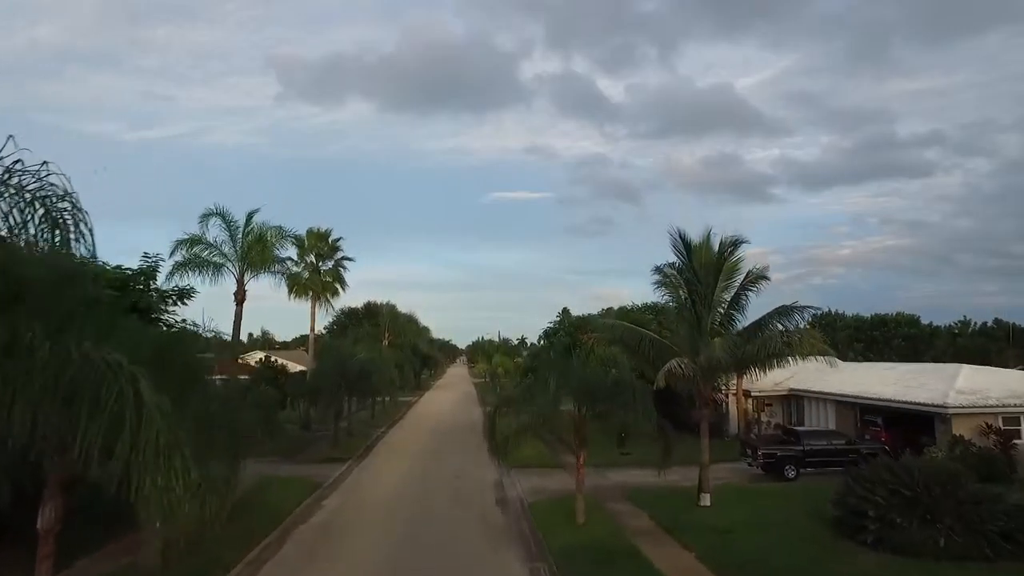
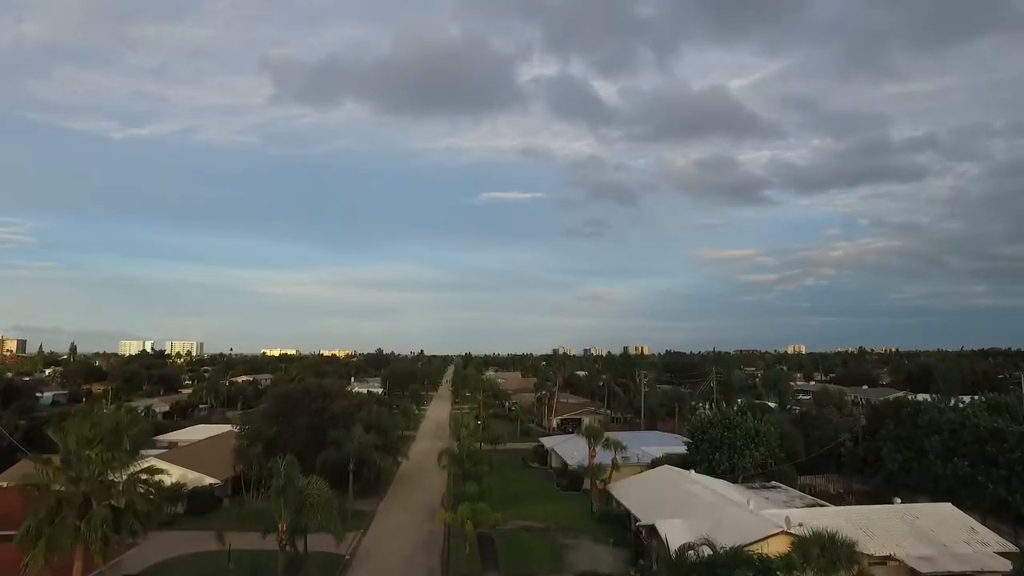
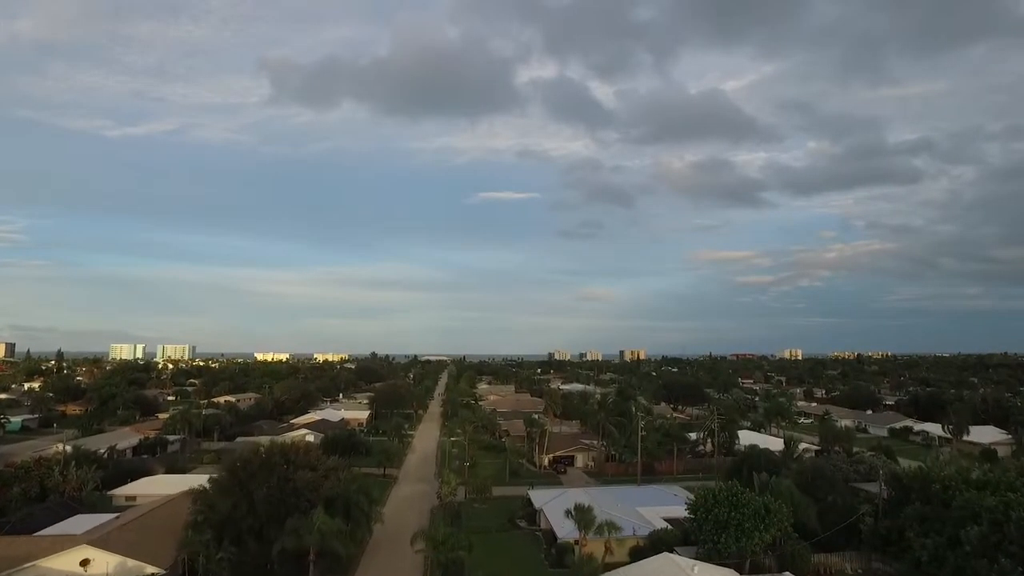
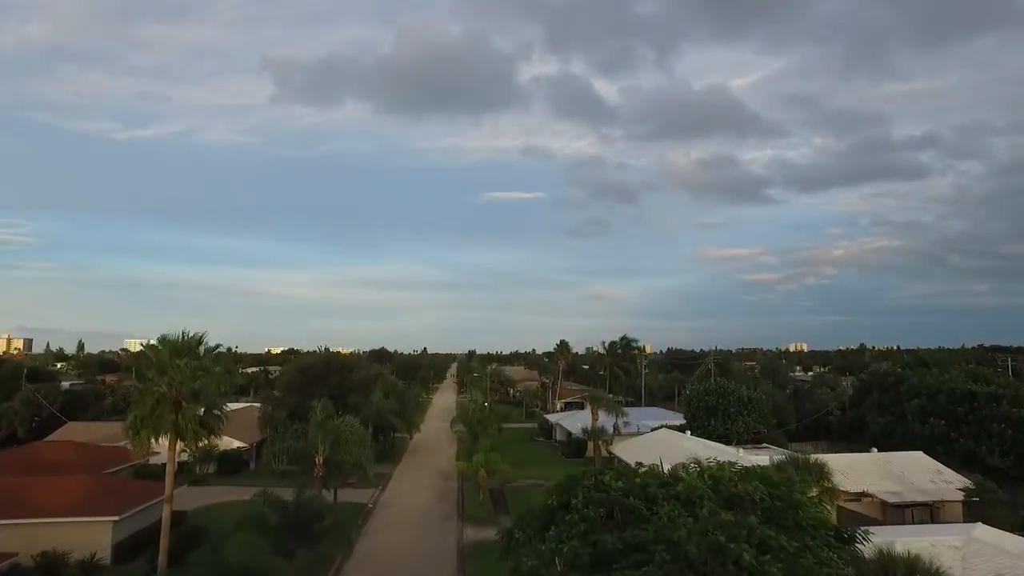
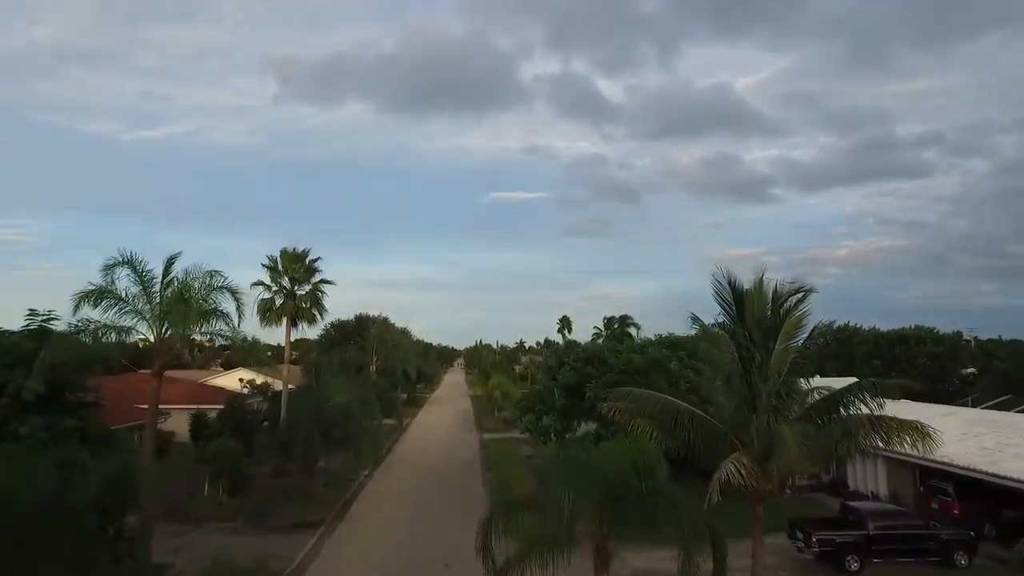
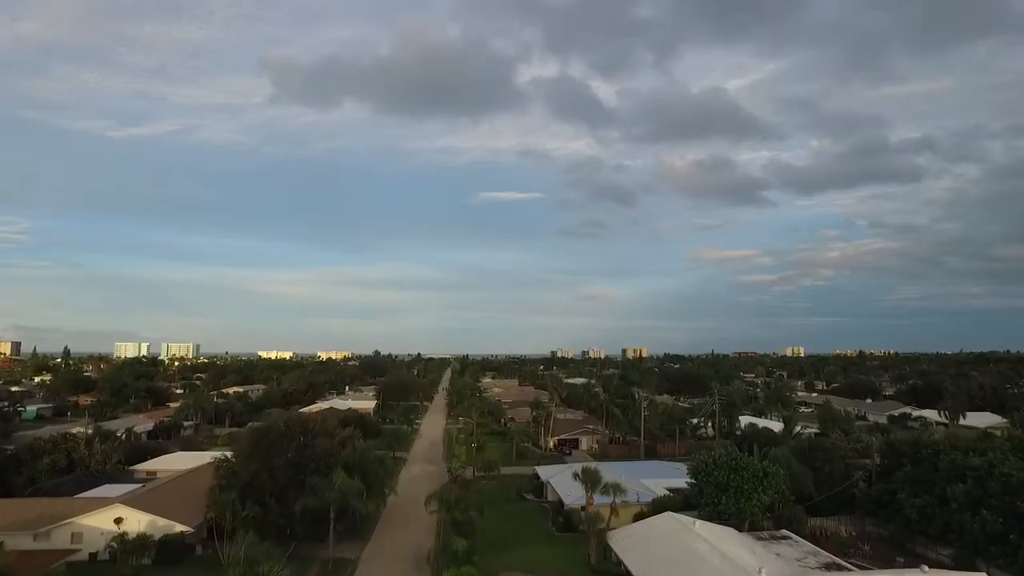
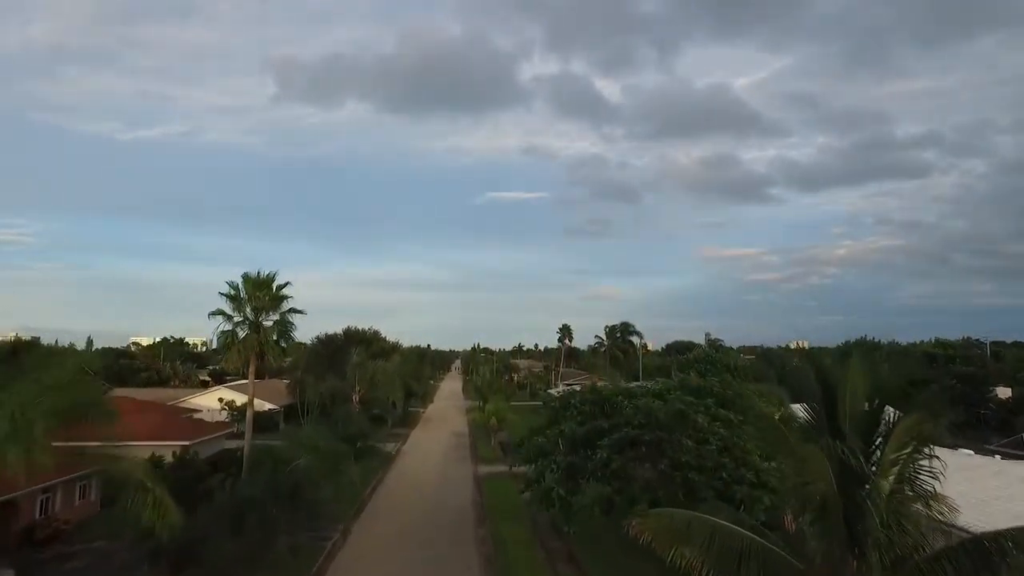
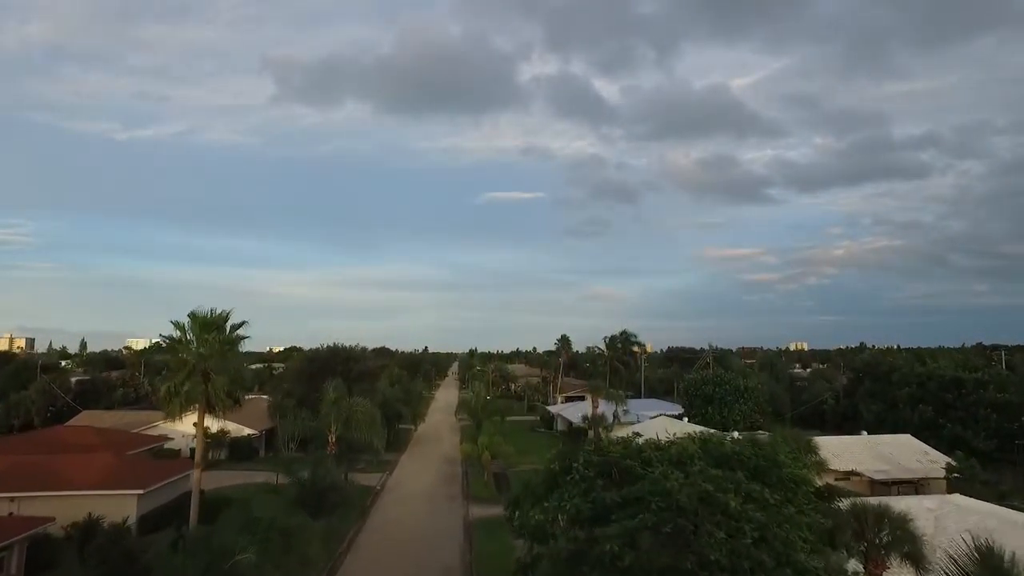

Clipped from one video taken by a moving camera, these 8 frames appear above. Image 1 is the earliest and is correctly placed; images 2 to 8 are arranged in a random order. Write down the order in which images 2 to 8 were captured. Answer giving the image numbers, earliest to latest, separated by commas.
5, 7, 8, 4, 2, 6, 3
